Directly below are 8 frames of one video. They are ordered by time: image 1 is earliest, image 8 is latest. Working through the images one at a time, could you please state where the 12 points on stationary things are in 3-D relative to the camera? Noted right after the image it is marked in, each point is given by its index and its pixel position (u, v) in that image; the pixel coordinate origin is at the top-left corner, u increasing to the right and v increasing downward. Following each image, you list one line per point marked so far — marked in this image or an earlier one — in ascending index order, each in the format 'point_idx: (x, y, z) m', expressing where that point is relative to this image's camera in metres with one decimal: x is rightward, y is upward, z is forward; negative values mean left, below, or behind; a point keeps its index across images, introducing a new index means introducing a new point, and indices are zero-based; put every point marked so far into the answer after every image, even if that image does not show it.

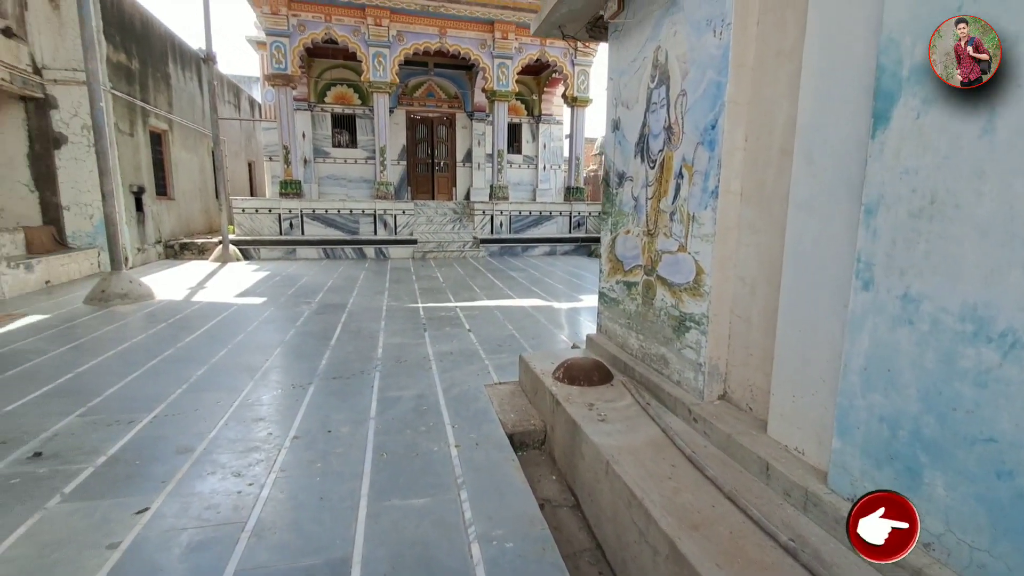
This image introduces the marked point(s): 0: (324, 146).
0: (-4.2, +3.2, +11.3) m
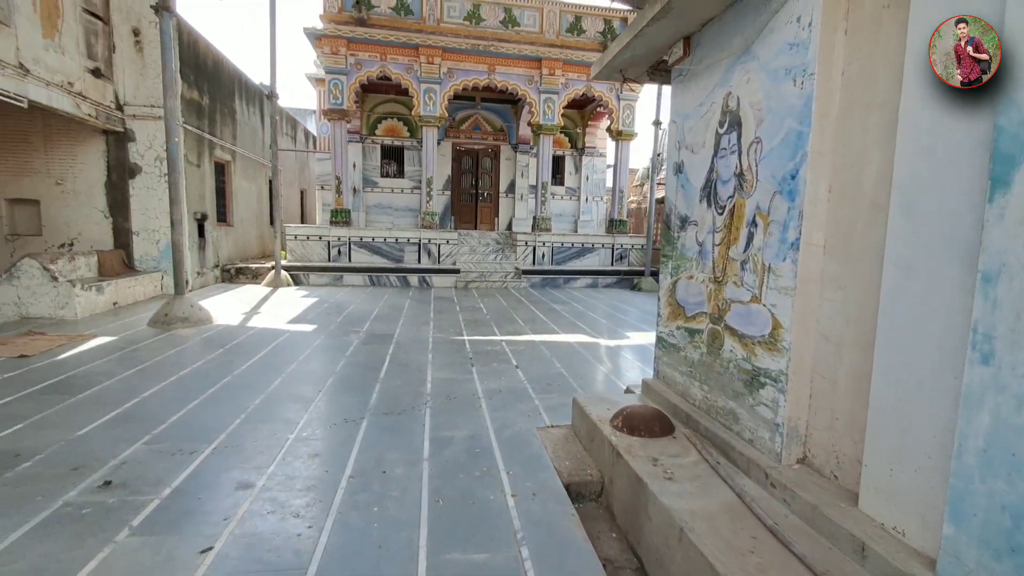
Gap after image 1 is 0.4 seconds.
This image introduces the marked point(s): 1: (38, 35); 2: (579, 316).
0: (-3.2, +2.6, +11.7) m
1: (-5.1, +2.7, +5.3) m
2: (+0.9, -0.4, +7.3) m
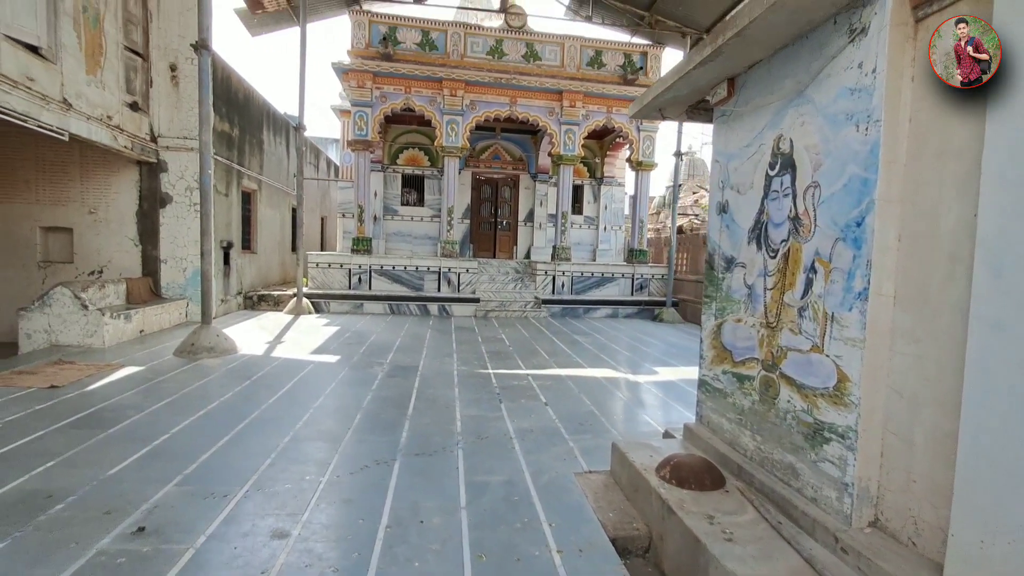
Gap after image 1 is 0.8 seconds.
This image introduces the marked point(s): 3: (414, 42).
0: (-2.8, +2.0, +11.8) m
1: (-4.8, +2.4, +5.5) m
2: (+1.2, -0.8, +7.2) m
3: (-1.9, +4.8, +9.6) m
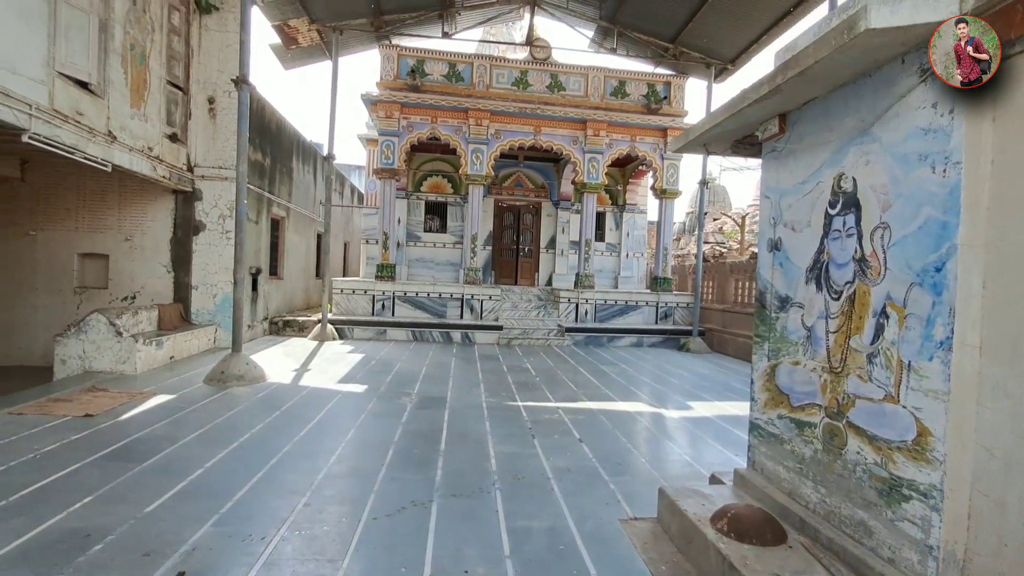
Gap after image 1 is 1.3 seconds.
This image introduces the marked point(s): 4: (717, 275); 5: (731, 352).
0: (-2.3, +1.4, +11.9) m
1: (-4.4, +2.1, +5.7) m
2: (+1.6, -1.3, +7.0) m
3: (-1.4, +4.2, +9.8) m
4: (+4.0, +0.3, +9.7) m
5: (+3.9, -1.1, +8.8) m
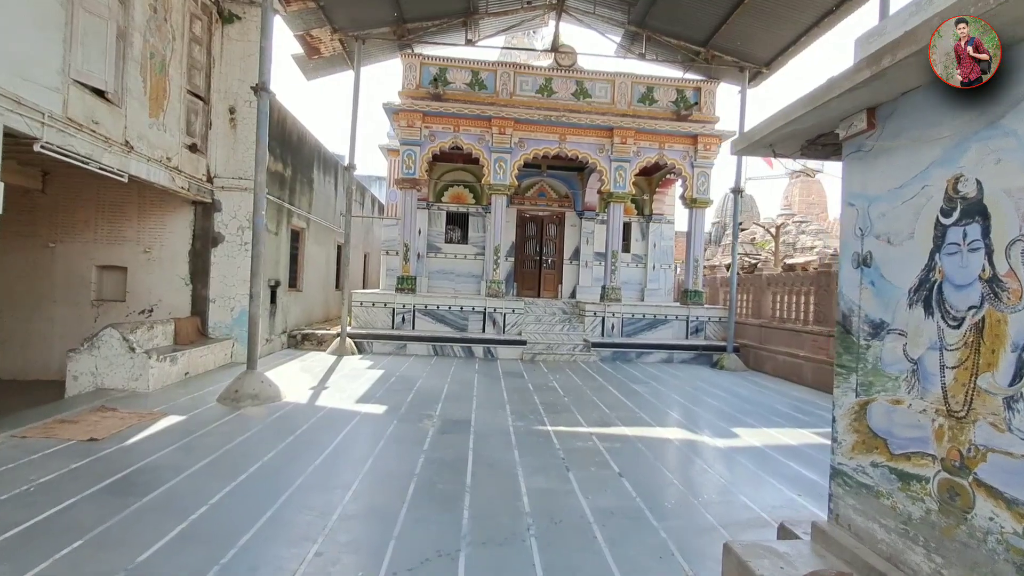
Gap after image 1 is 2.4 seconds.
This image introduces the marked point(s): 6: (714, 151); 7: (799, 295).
0: (-1.7, +1.1, +11.7) m
1: (-4.1, +1.9, +5.6) m
2: (+2.0, -1.5, +6.6) m
3: (-0.9, +4.0, +9.6) m
4: (+4.4, 0.0, +9.2) m
5: (+4.3, -1.4, +8.3) m
6: (+3.9, +2.7, +9.7) m
7: (+4.6, -0.1, +7.9) m
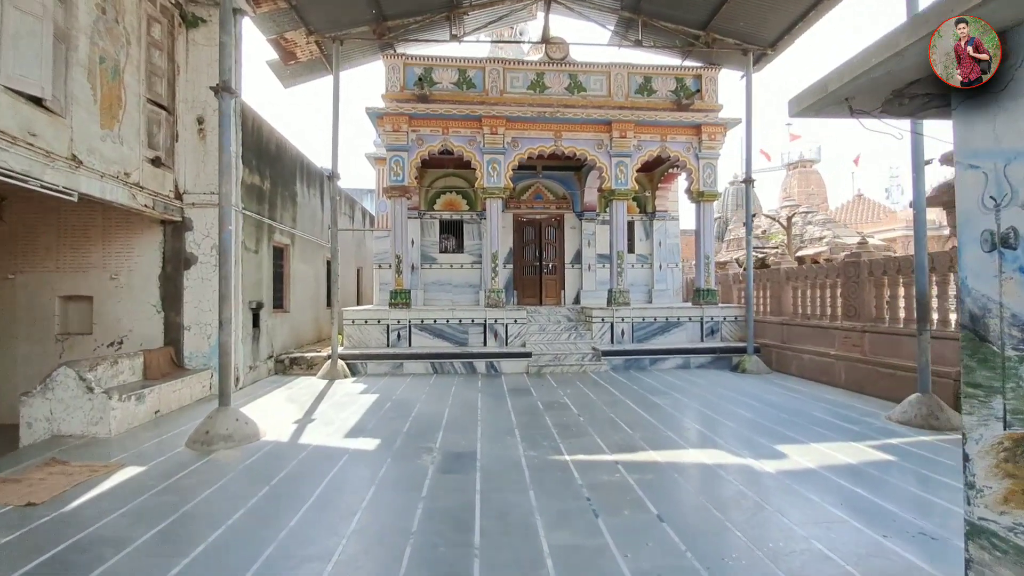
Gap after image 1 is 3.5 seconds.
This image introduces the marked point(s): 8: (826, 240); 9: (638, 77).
0: (-1.8, +0.8, +11.1) m
1: (-4.2, +1.6, +5.0) m
2: (+2.1, -1.5, +6.0) m
3: (-1.1, +3.8, +9.1) m
4: (+4.4, +0.1, +8.6) m
5: (+4.3, -1.3, +7.7) m
6: (+3.8, +2.7, +9.2) m
7: (+4.6, 0.0, +7.3) m
8: (+9.7, +1.5, +15.4) m
9: (+2.4, +3.9, +9.3) m
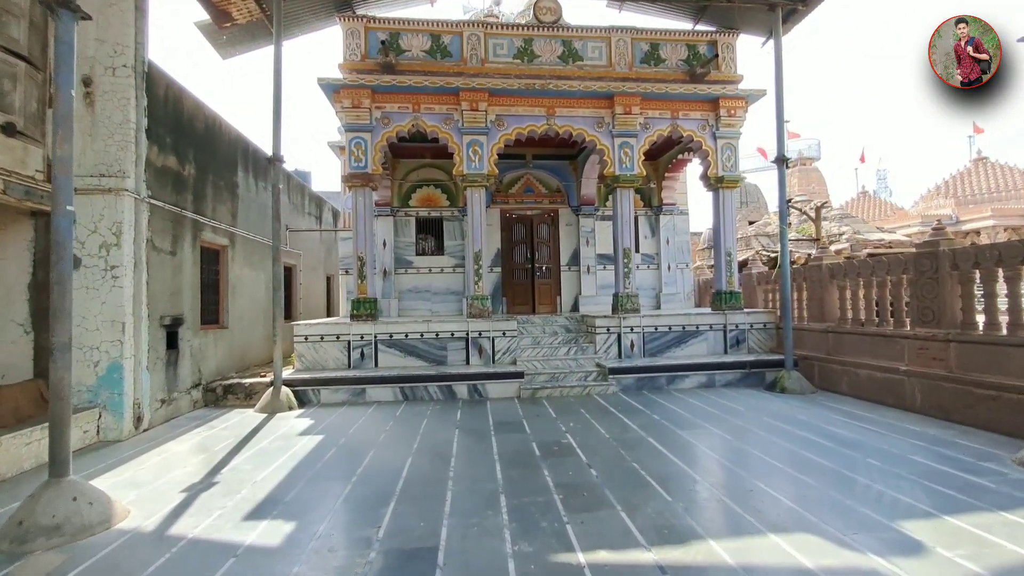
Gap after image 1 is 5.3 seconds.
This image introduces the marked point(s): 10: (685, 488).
0: (-2.0, +0.6, +9.6) m
1: (-4.3, +1.5, +3.5) m
2: (+1.9, -1.5, +4.5) m
3: (-1.4, +3.7, +7.7) m
4: (+4.2, +0.1, +7.2) m
5: (+4.2, -1.3, +6.3) m
6: (+3.6, +2.7, +7.8) m
7: (+4.4, 0.0, +5.9) m
8: (+9.4, +1.4, +14.1) m
9: (+2.1, +3.9, +8.0) m
10: (+1.2, -1.4, +3.6) m
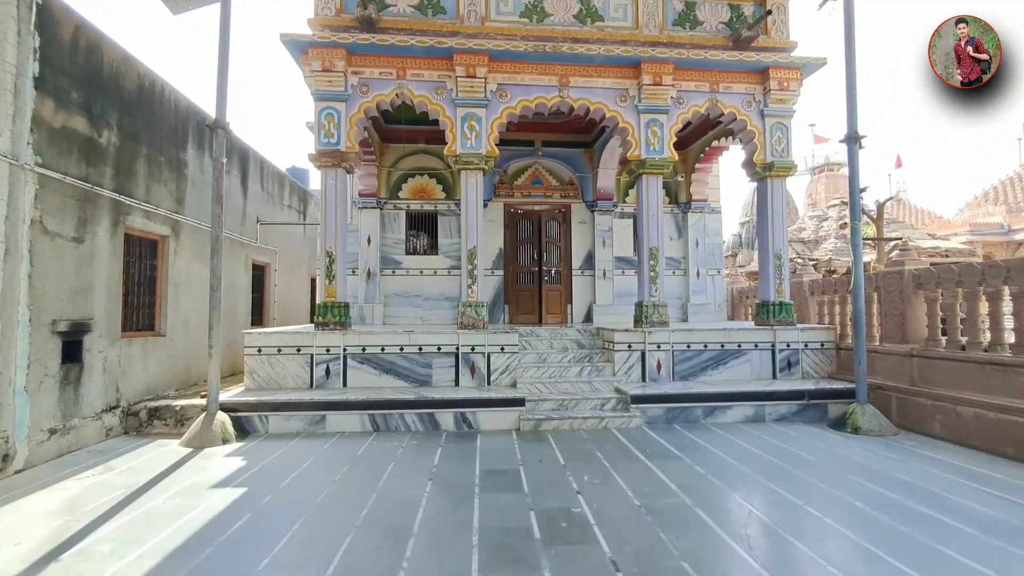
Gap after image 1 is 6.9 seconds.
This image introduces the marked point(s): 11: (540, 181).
0: (-2.0, +0.6, +8.3) m
1: (-4.4, +1.6, +2.2) m
2: (+1.9, -1.5, +3.1) m
3: (-1.3, +3.6, +6.4) m
4: (+4.2, -0.1, +5.8) m
5: (+4.2, -1.4, +4.8) m
6: (+3.6, +2.6, +6.5) m
7: (+4.4, -0.1, +4.5) m
8: (+9.5, +1.1, +12.6) m
9: (+2.2, +3.8, +6.6) m
10: (+1.1, -1.5, +2.2) m
11: (+0.5, +1.9, +8.6) m
